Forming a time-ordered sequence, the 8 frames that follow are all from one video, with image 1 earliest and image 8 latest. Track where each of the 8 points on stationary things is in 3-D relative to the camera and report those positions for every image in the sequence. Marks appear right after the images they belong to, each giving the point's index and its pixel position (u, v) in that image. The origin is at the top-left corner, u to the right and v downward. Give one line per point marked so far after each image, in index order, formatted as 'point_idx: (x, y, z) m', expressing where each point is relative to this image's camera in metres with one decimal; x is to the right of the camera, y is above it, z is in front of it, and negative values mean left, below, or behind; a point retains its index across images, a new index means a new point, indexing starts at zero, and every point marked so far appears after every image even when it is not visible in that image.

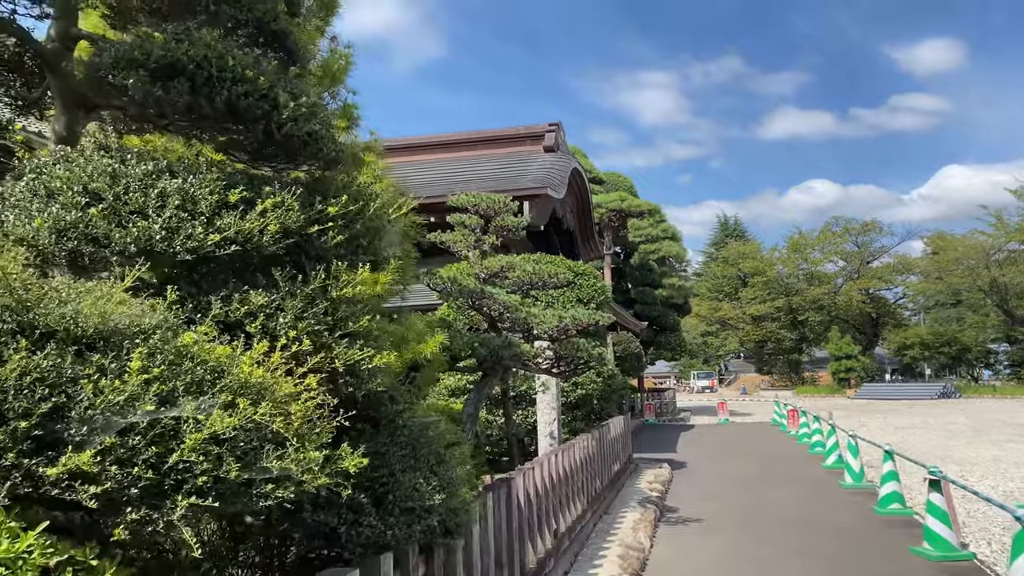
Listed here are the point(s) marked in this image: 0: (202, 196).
0: (-0.9, +0.3, +2.6) m
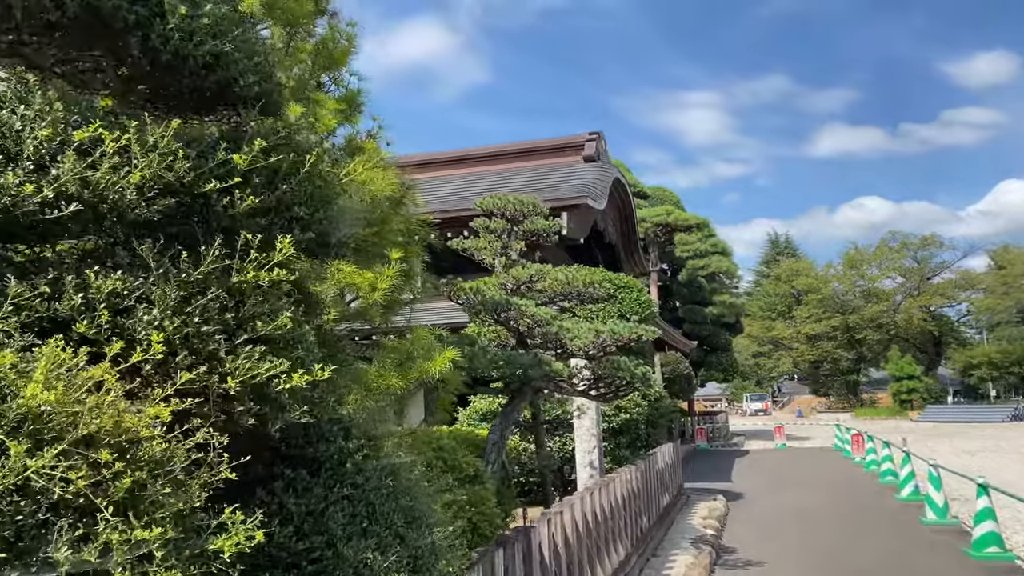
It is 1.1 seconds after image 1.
0: (-1.0, +0.3, +1.7) m
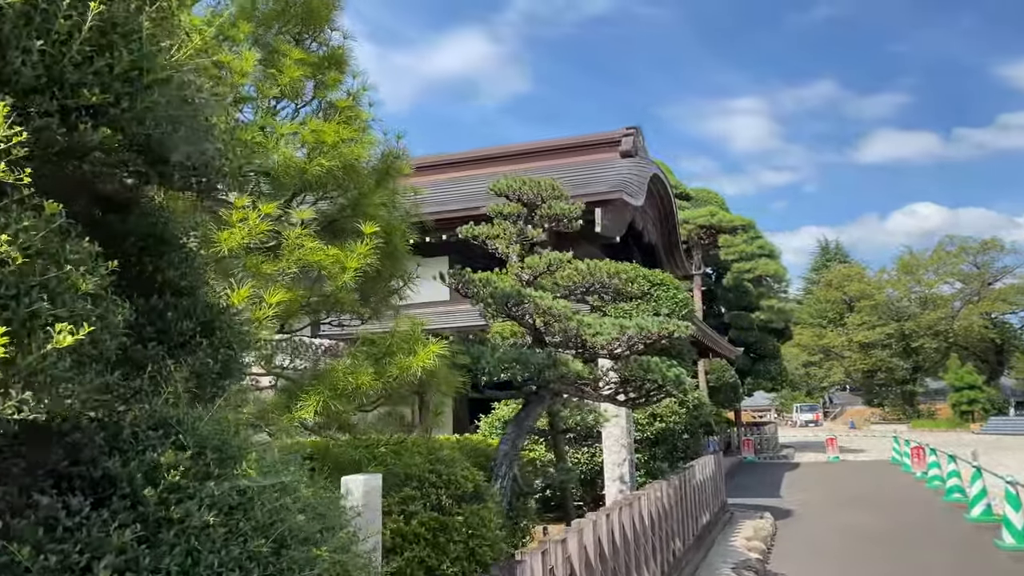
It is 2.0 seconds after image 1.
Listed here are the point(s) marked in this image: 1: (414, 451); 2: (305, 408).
0: (-1.2, +0.4, +1.0) m
1: (-0.6, -1.0, +5.2) m
2: (-0.9, -0.5, +3.8) m
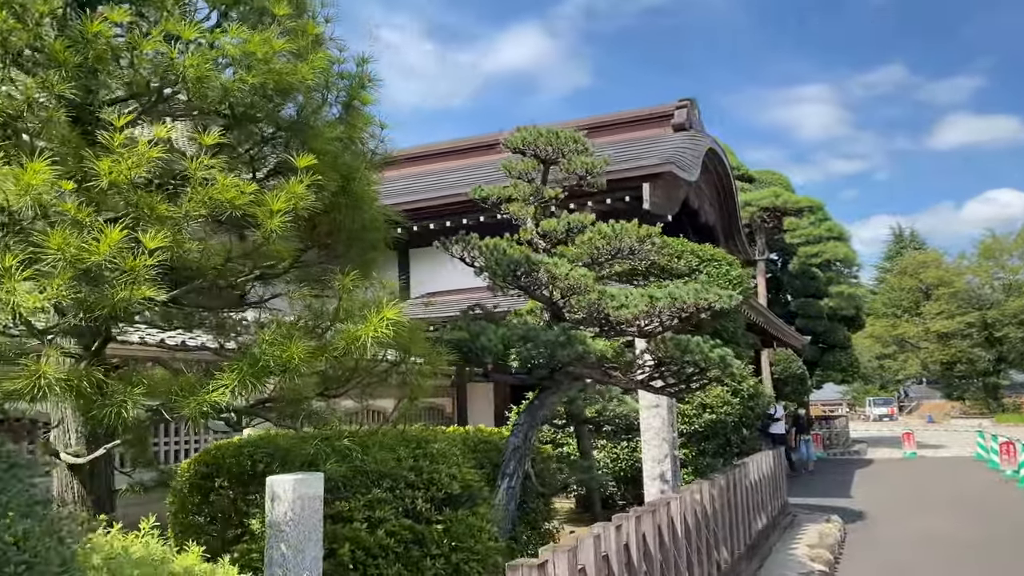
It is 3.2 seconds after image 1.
0: (-1.5, +0.6, +0.2) m
1: (-0.6, -0.8, +4.4) m
2: (-1.0, -0.4, +3.0) m
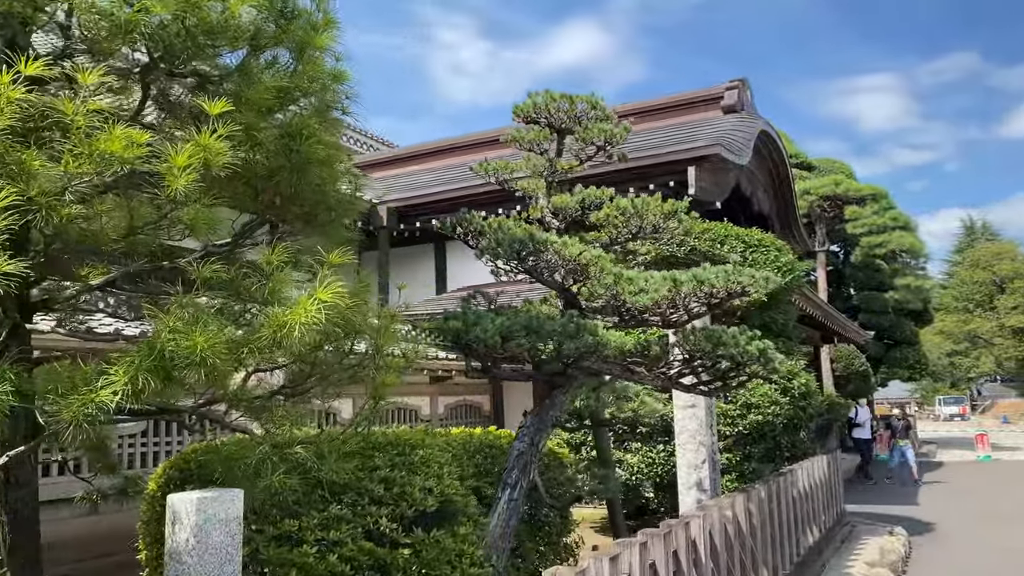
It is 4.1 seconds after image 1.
0: (-1.8, +0.7, -0.4) m
1: (-0.6, -0.7, +3.8) m
2: (-1.2, -0.3, +2.4) m
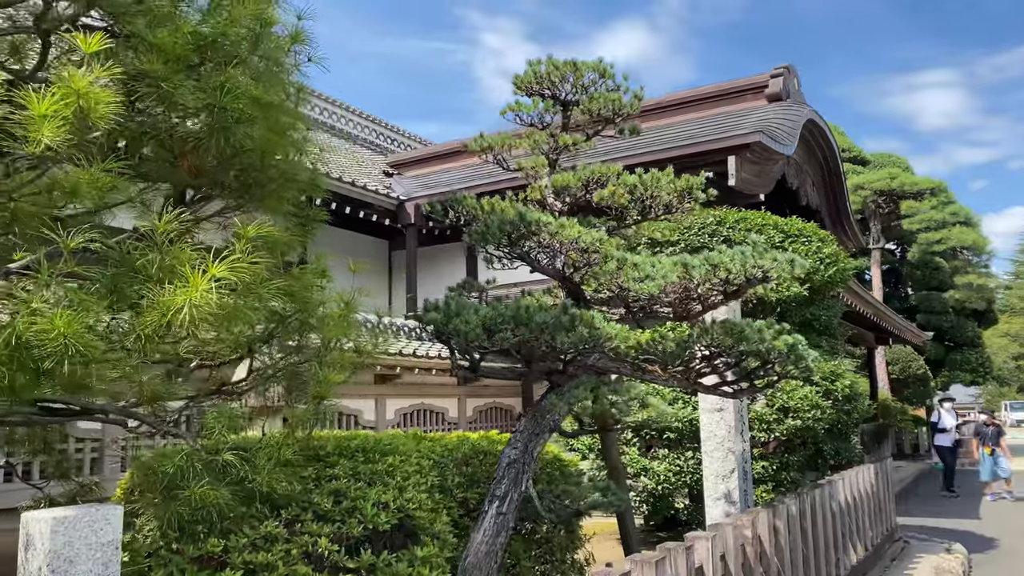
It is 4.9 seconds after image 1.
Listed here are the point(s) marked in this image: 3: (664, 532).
0: (-2.2, +0.7, -0.7) m
1: (-0.7, -0.7, +3.3) m
2: (-1.3, -0.2, +2.0) m
3: (+1.4, -2.3, +7.8) m
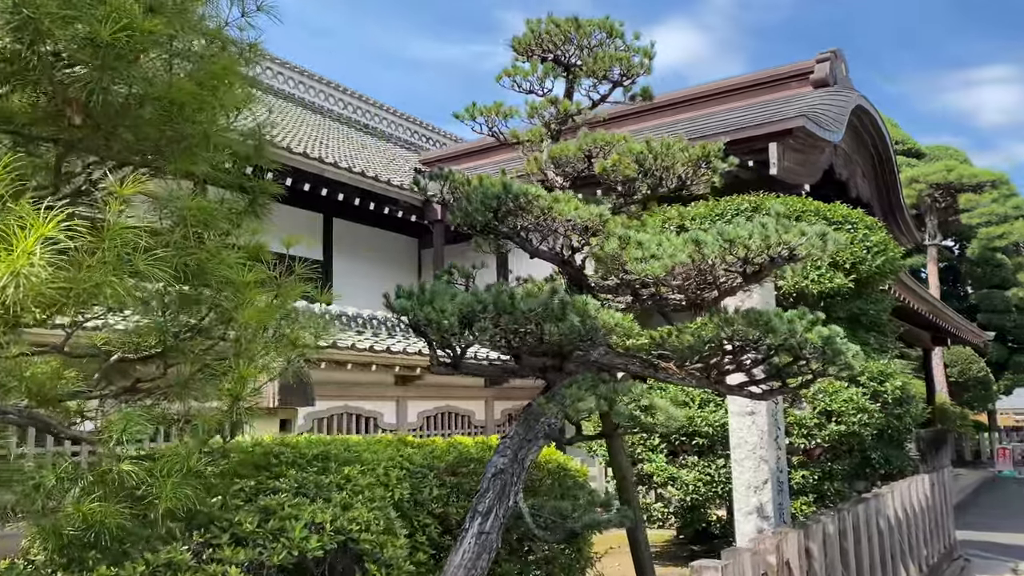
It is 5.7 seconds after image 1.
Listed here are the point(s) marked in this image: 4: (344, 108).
0: (-2.5, +0.8, -1.1) m
1: (-0.8, -0.6, +2.8) m
2: (-1.5, -0.2, +1.6) m
3: (+1.6, -2.2, +7.2) m
4: (-2.8, +3.1, +14.6) m
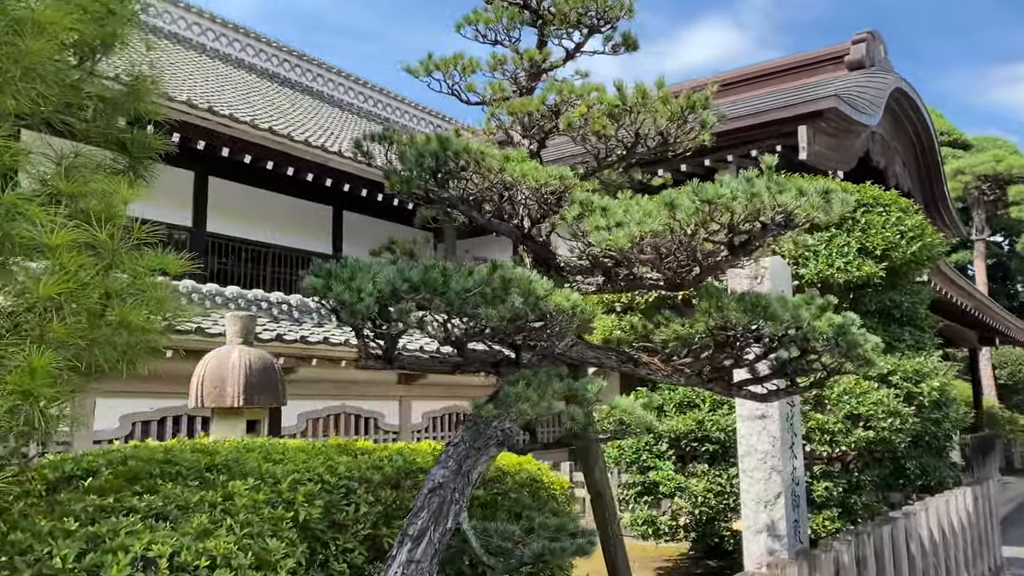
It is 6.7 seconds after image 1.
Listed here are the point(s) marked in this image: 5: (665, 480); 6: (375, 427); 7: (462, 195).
0: (-2.9, +0.9, -1.6) m
1: (-1.1, -0.5, +2.3) m
2: (-1.8, -0.1, +1.1) m
3: (+1.5, -2.1, +6.5) m
4: (-2.5, +3.1, +14.1) m
5: (+1.1, -1.3, +5.9) m
6: (-1.5, -1.5, +9.1) m
7: (-0.1, +0.4, +3.1) m
